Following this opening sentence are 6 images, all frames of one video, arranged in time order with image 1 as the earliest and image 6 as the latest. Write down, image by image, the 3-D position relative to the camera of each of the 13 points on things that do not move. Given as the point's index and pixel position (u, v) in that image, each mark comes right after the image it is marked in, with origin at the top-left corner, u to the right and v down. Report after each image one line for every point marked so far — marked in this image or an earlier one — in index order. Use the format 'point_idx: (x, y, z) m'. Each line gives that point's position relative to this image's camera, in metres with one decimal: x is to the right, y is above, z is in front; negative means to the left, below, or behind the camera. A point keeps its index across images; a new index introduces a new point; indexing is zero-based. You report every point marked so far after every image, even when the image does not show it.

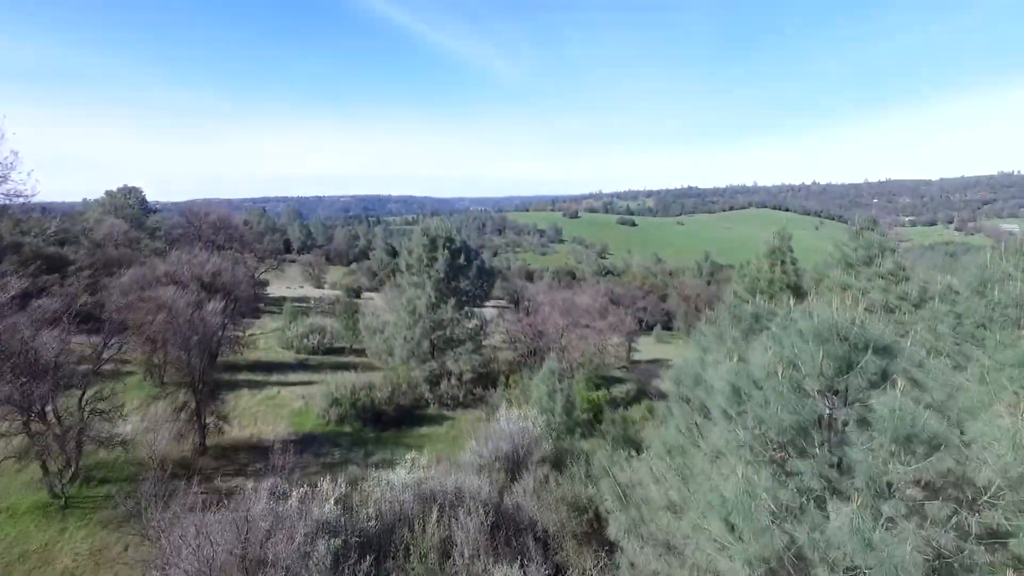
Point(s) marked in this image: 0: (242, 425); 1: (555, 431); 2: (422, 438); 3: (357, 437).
0: (-6.8, -3.5, +15.2) m
1: (+1.0, -3.3, +13.9) m
2: (-2.4, -4.0, +16.0) m
3: (-3.9, -3.8, +15.2) m
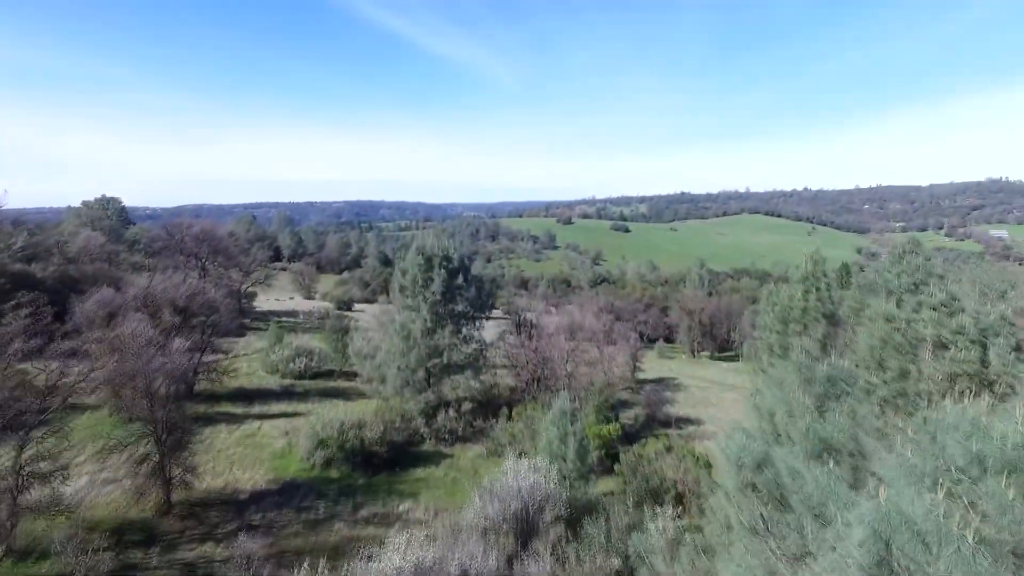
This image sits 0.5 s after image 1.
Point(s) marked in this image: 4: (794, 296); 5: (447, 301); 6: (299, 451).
0: (-6.7, -4.2, +13.6) m
1: (+1.1, -3.9, +12.4) m
2: (-2.3, -4.6, +14.4) m
3: (-3.8, -4.5, +13.6) m
4: (+6.8, -0.2, +14.5) m
5: (-2.1, -0.4, +18.9) m
6: (-5.3, -4.0, +14.8) m
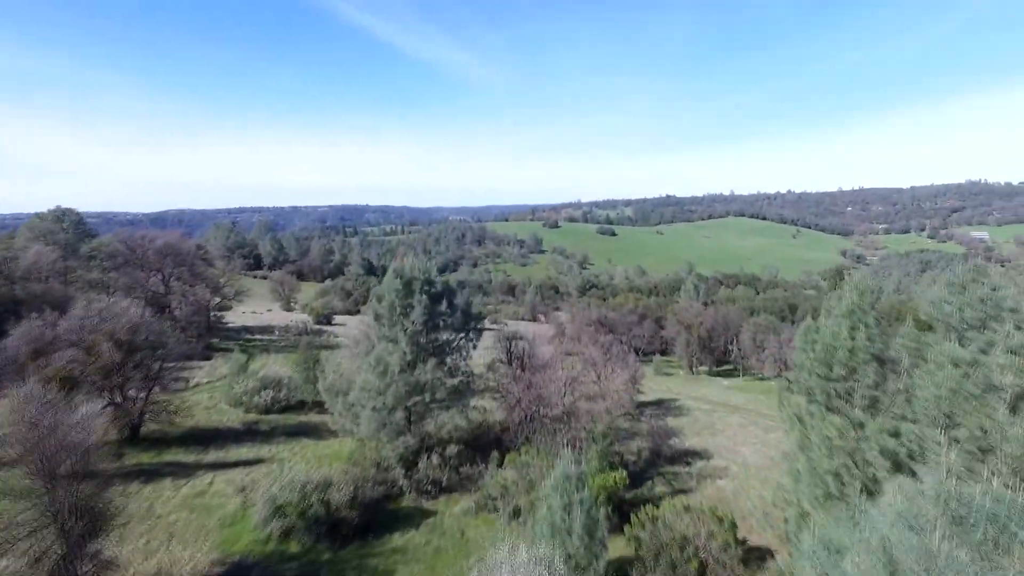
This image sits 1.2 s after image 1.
0: (-6.8, -4.9, +11.3) m
1: (+1.0, -4.6, +10.3) m
2: (-2.4, -5.4, +12.2) m
3: (-3.9, -5.2, +11.4) m
4: (+6.6, -0.9, +12.5) m
5: (-2.3, -1.2, +16.7) m
6: (-5.4, -4.8, +12.6) m
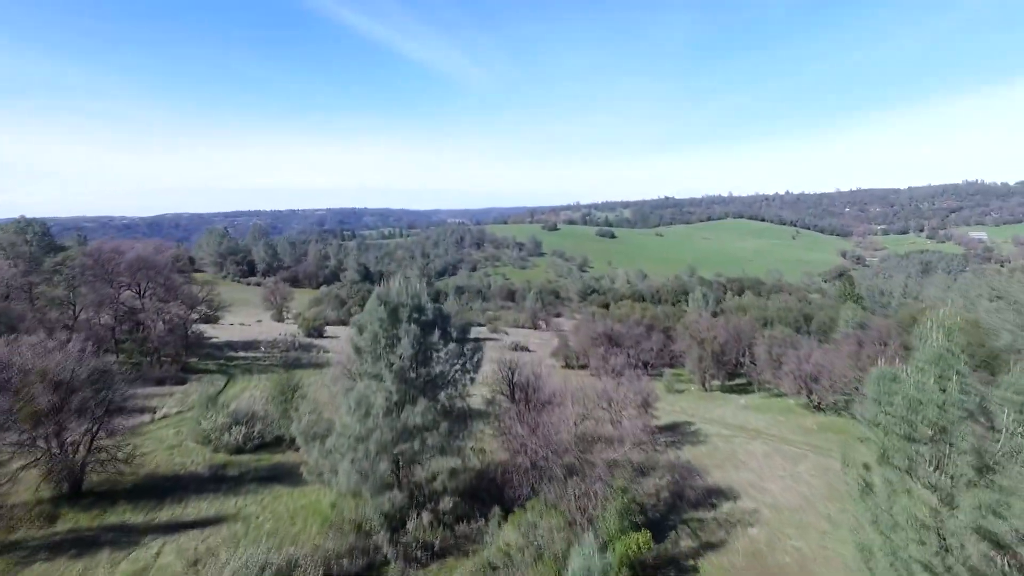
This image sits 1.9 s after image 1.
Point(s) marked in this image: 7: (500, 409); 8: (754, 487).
0: (-6.7, -5.6, +9.0) m
1: (+1.2, -5.2, +7.9) m
2: (-2.3, -6.0, +9.8) m
3: (-3.8, -5.8, +9.1) m
4: (+6.7, -1.4, +10.2) m
5: (-2.2, -1.8, +14.3) m
6: (-5.3, -5.4, +10.2) m
7: (-0.4, -3.4, +16.9) m
8: (+8.0, -6.5, +19.8) m
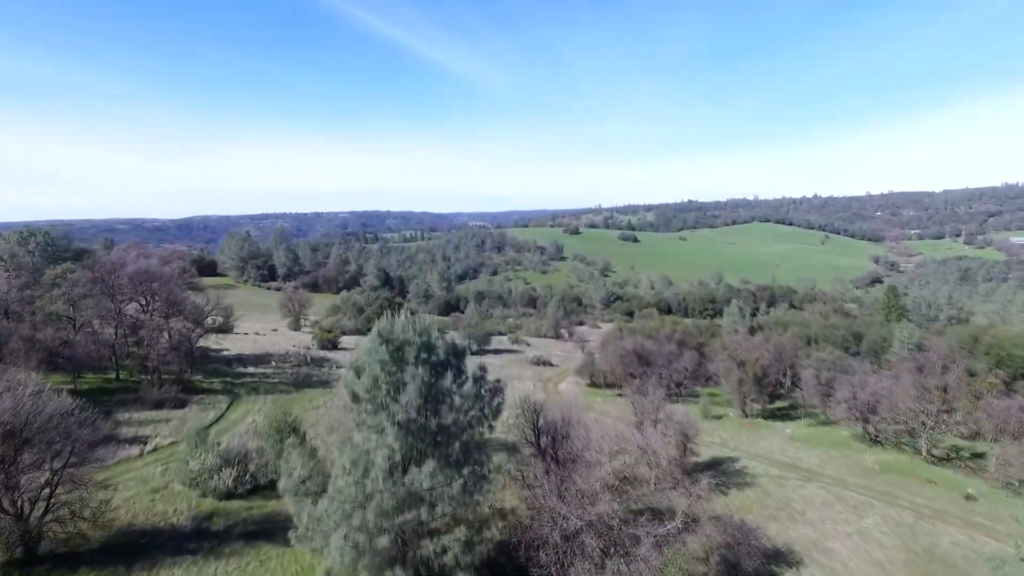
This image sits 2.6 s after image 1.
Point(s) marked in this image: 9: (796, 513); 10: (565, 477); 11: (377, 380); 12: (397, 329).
0: (-6.4, -6.2, +6.8) m
1: (+1.4, -5.9, +5.5) m
2: (-1.9, -6.7, +7.5) m
3: (-3.5, -6.5, +6.8) m
4: (+7.1, -2.2, +7.6) m
5: (-1.7, -2.5, +12.1) m
6: (-4.9, -6.1, +8.0) m
7: (+0.2, -4.1, +14.6) m
8: (+8.7, -7.4, +17.1) m
9: (+9.2, -7.3, +19.4) m
10: (+1.1, -4.0, +13.7) m
11: (-2.6, -1.8, +11.9) m
12: (-2.3, -0.8, +12.2) m
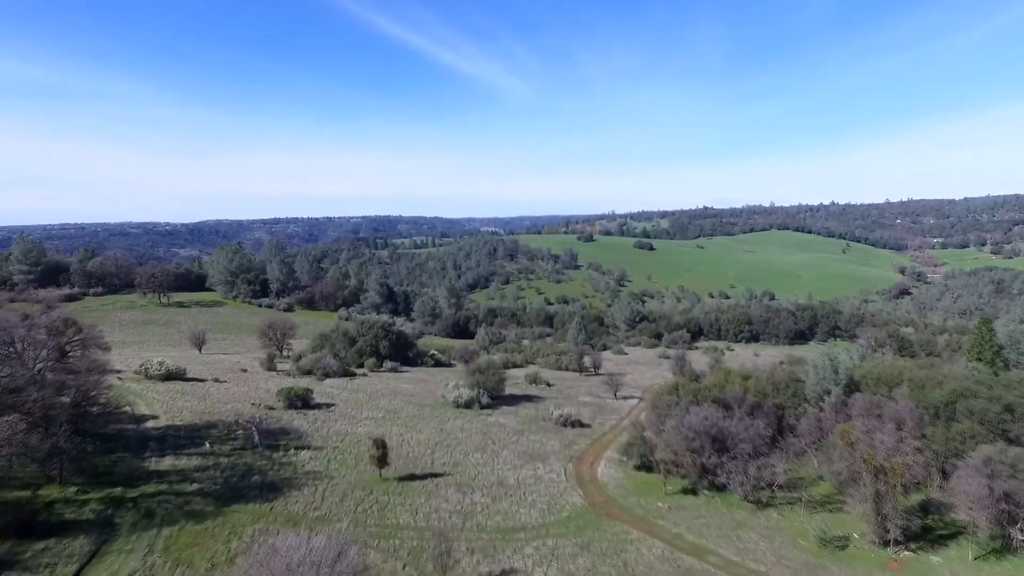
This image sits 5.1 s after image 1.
0: (-5.9, -8.4, -3.3) m
1: (+1.9, -8.1, -4.7) m
2: (-1.4, -8.9, -2.7) m
3: (-3.0, -8.7, -3.4) m
4: (+7.6, -4.4, -2.7) m
5: (-1.1, -4.8, +1.9) m
6: (-4.4, -8.2, -2.1) m
7: (+0.9, -6.3, +4.4) m
8: (+9.3, -9.7, +6.7) m
9: (+9.9, -9.6, +9.0) m
10: (+1.8, -6.3, +3.5) m
11: (-2.0, -4.0, +1.8) m
12: (-1.7, -3.0, +2.1) m
